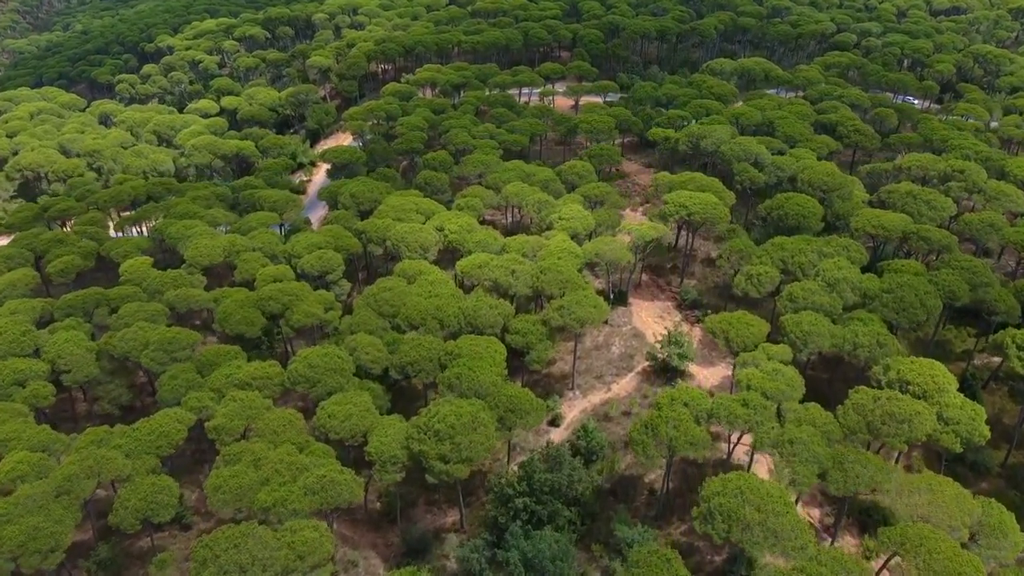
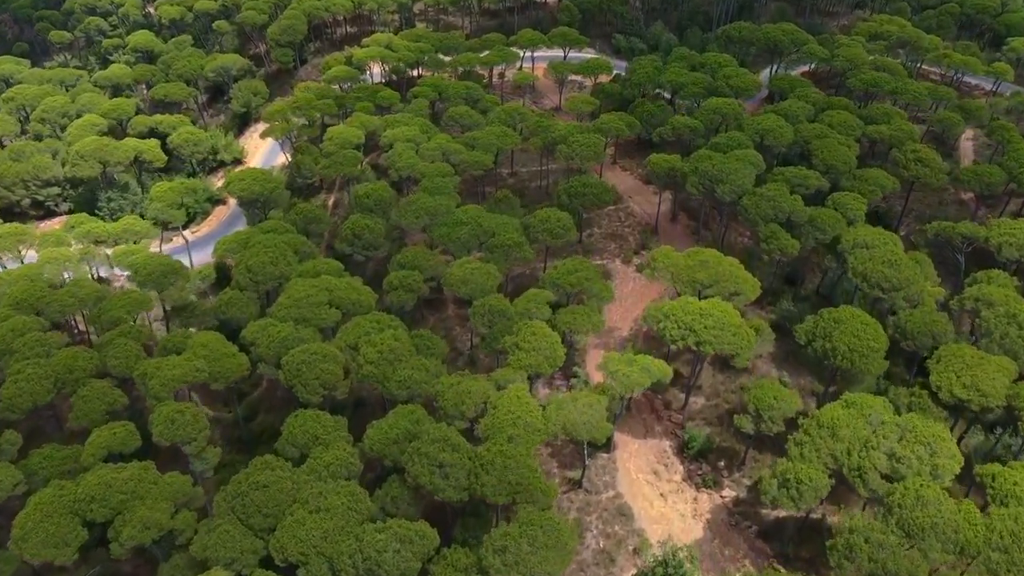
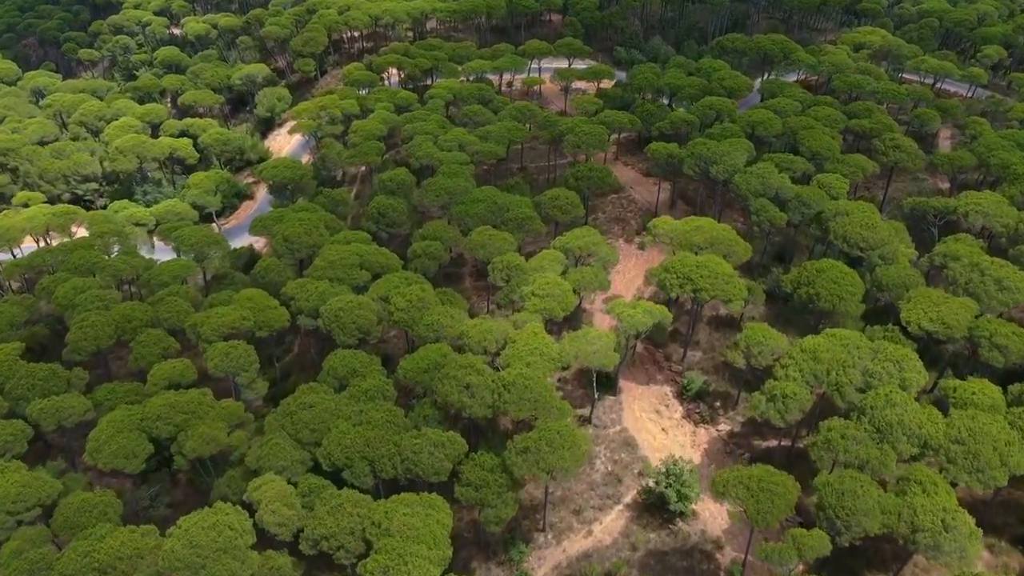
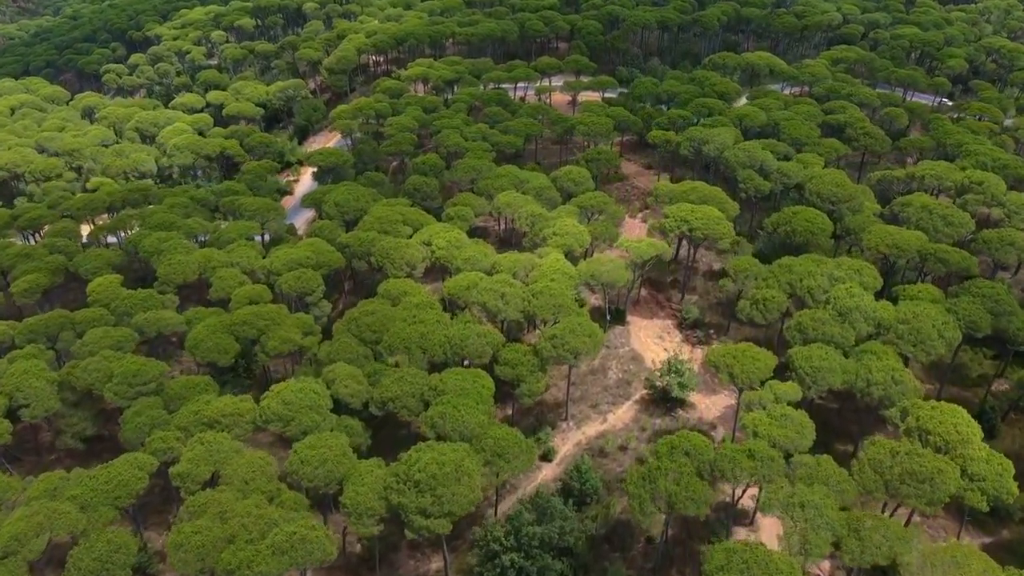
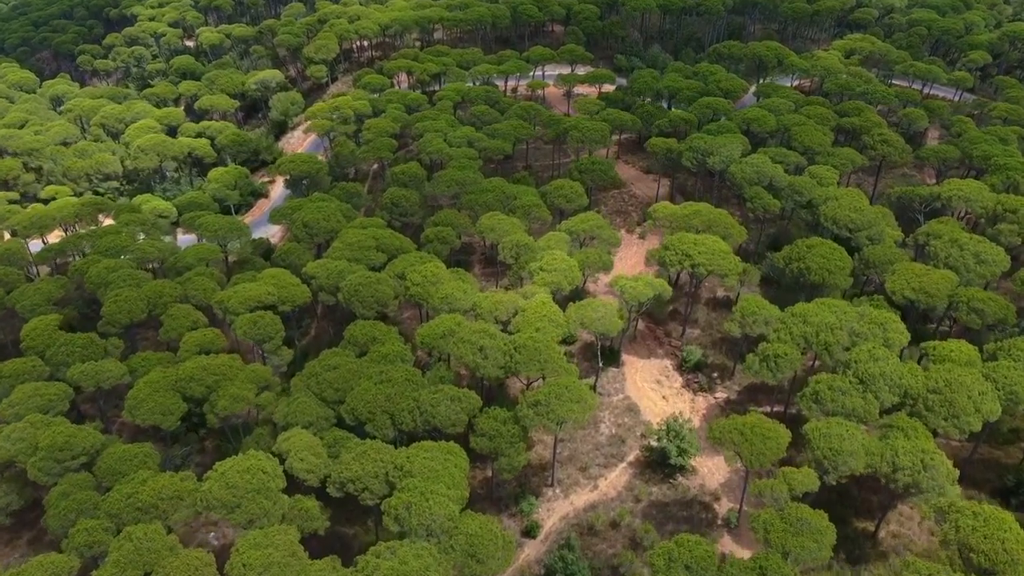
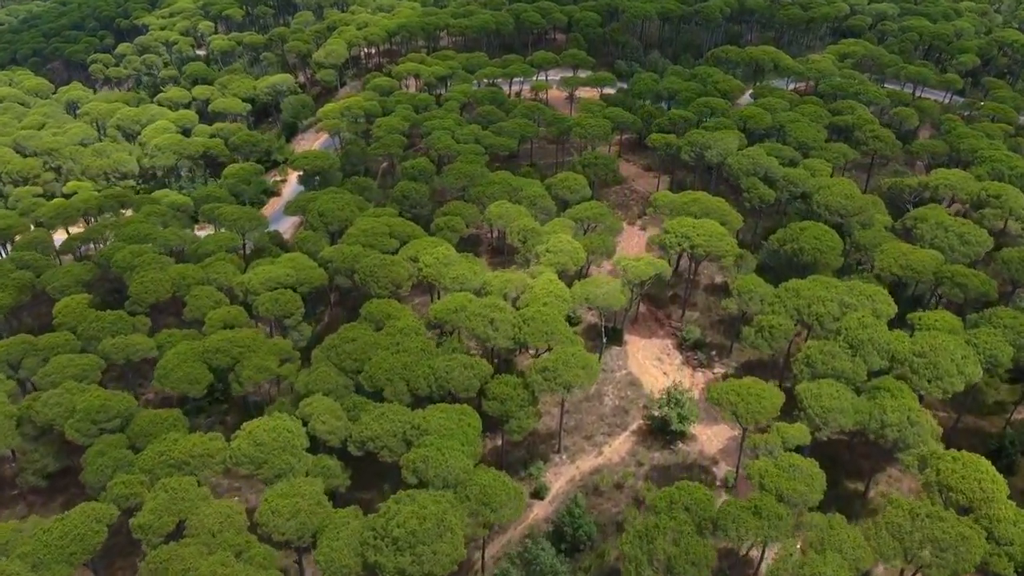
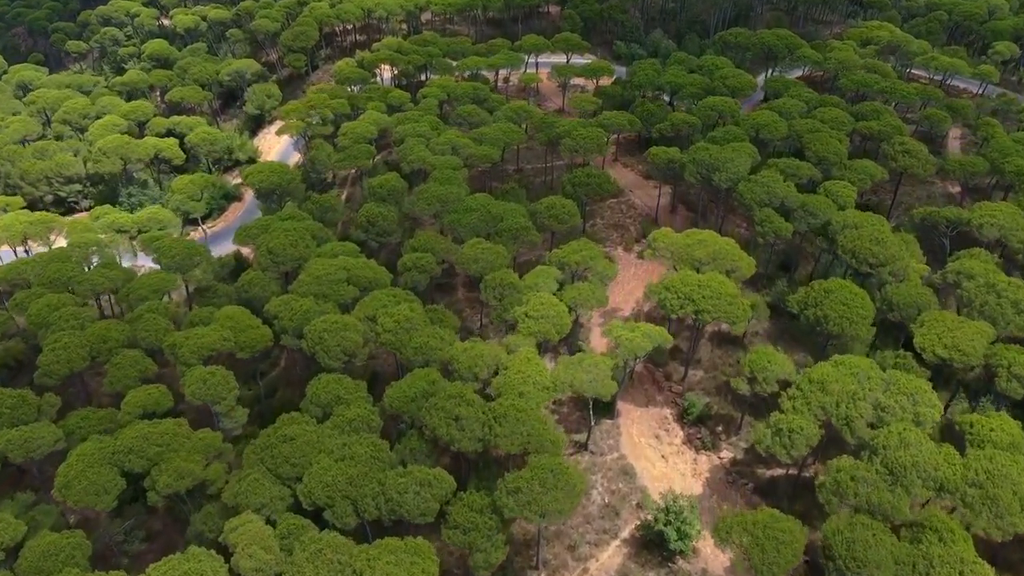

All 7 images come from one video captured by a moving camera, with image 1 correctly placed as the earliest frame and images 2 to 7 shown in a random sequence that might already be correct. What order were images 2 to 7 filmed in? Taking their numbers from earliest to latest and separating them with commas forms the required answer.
4, 6, 5, 3, 7, 2
